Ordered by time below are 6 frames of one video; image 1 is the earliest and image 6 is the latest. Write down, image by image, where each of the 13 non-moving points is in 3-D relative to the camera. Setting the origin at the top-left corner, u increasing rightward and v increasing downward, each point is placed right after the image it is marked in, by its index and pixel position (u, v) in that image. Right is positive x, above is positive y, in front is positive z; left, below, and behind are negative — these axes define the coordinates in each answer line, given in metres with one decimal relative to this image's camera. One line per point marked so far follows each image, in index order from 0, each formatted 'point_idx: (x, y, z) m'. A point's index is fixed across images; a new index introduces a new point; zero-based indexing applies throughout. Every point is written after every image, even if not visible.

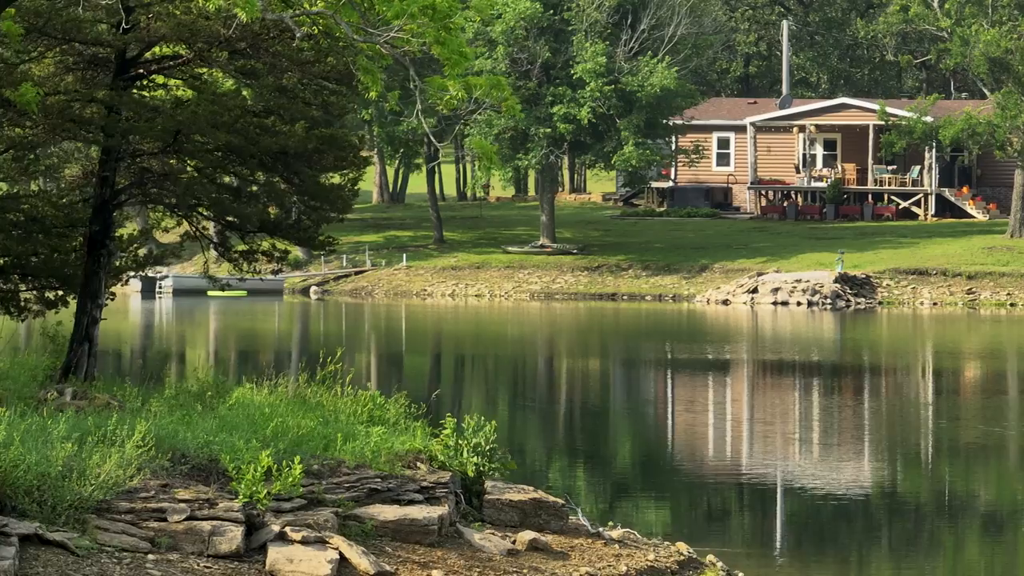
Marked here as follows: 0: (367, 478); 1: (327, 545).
0: (-1.2, -1.5, +12.9) m
1: (-1.3, -1.8, +11.4) m
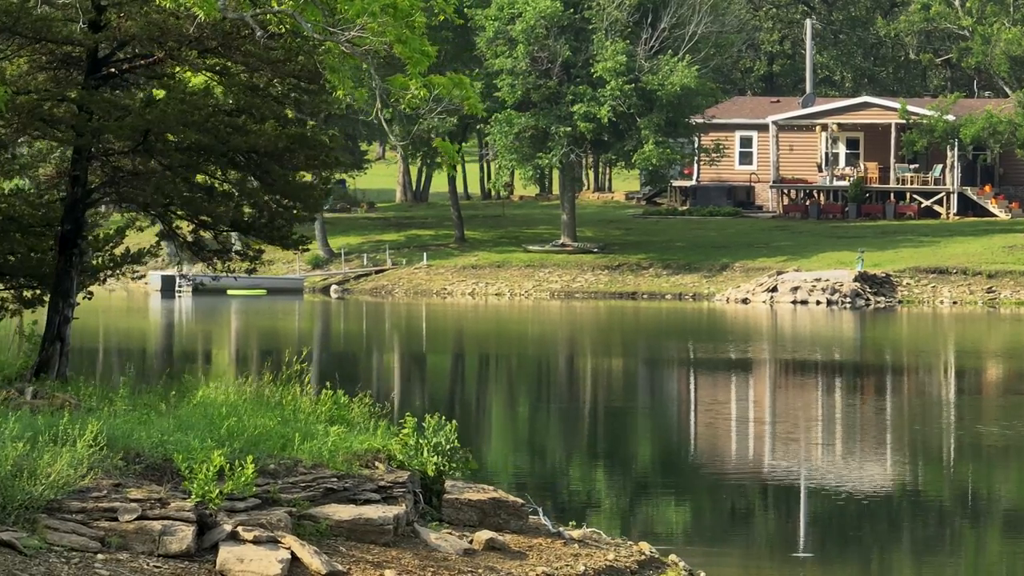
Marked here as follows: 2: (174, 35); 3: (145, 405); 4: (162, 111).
0: (-1.5, -1.5, +12.9) m
1: (-1.6, -1.8, +11.4) m
2: (-4.1, +3.0, +19.1) m
3: (-3.4, -1.1, +14.9) m
4: (-4.1, +2.0, +18.3) m
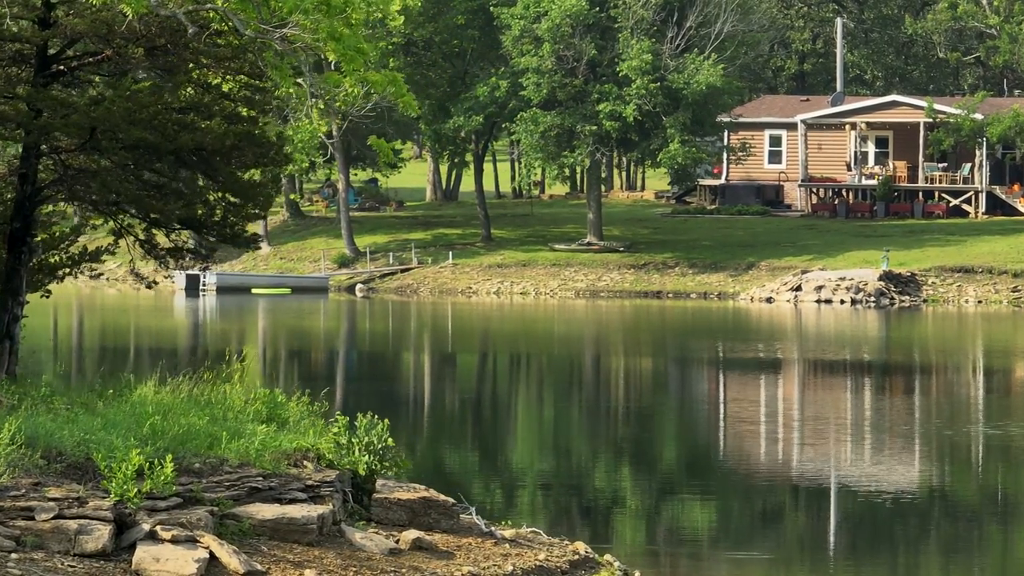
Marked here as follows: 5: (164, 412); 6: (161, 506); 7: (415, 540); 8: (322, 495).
0: (-2.1, -1.5, +12.8) m
1: (-2.2, -1.8, +11.4) m
2: (-4.7, +3.1, +19.1) m
3: (-4.0, -1.1, +14.9) m
4: (-4.7, +2.1, +18.3) m
5: (-3.0, -1.1, +13.9) m
6: (-2.6, -1.6, +11.9) m
7: (-0.8, -2.0, +12.9) m
8: (-1.5, -1.7, +13.0) m
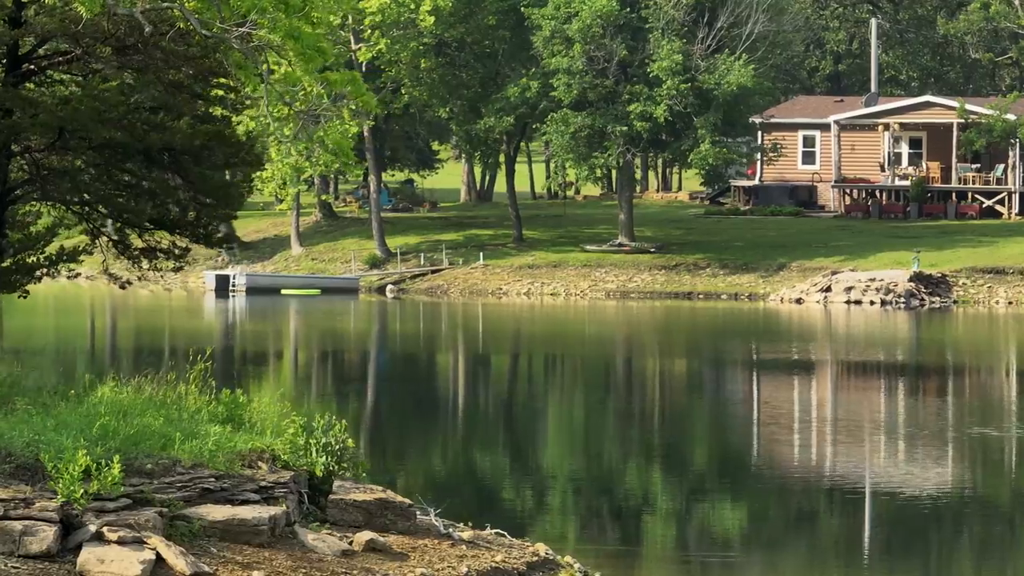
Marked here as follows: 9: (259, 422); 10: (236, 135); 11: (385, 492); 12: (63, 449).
0: (-2.5, -1.5, +12.8) m
1: (-2.6, -1.8, +11.3) m
2: (-5.0, +3.1, +19.0) m
3: (-4.4, -1.1, +14.8) m
4: (-5.0, +2.1, +18.2) m
5: (-3.4, -1.1, +13.8) m
6: (-3.0, -1.6, +11.9) m
7: (-1.2, -2.0, +12.8) m
8: (-1.9, -1.7, +12.9) m
9: (-2.4, -1.3, +14.9) m
10: (-3.4, +1.9, +19.9) m
11: (-1.1, -1.8, +14.2) m
12: (-3.5, -1.3, +12.6) m
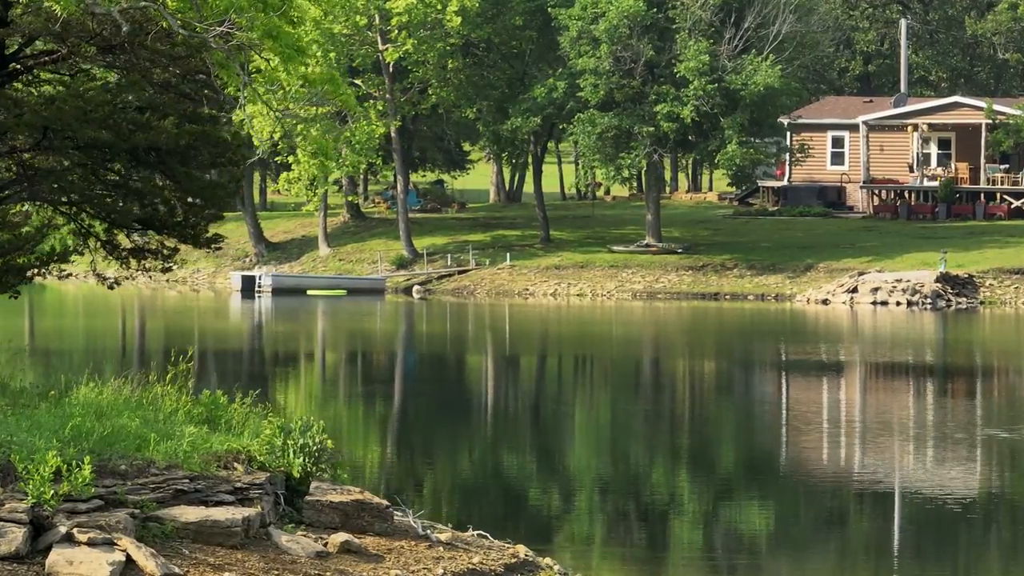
0: (-2.7, -1.5, +12.7) m
1: (-2.8, -1.8, +11.2) m
2: (-5.2, +3.1, +19.0) m
3: (-4.5, -1.1, +14.8) m
4: (-5.1, +2.1, +18.2) m
5: (-3.6, -1.1, +13.8) m
6: (-3.2, -1.6, +11.8) m
7: (-1.3, -2.0, +12.7) m
8: (-2.1, -1.7, +12.9) m
9: (-2.5, -1.3, +14.8) m
10: (-3.6, +1.9, +19.9) m
11: (-1.3, -1.8, +14.2) m
12: (-3.7, -1.3, +12.5) m
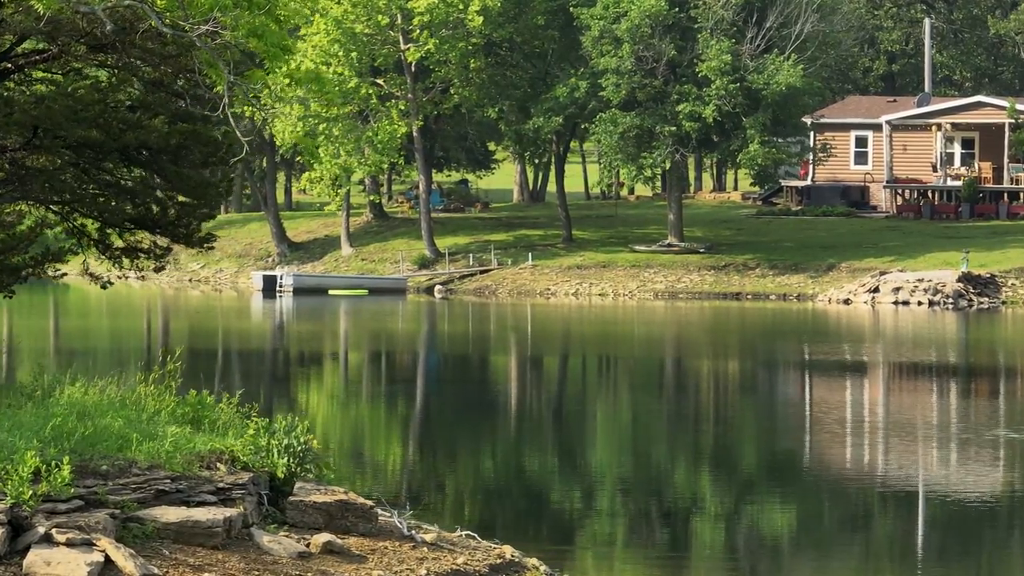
0: (-2.8, -1.5, +12.7) m
1: (-3.0, -1.8, +11.2) m
2: (-5.3, +3.1, +19.0) m
3: (-4.6, -1.1, +14.7) m
4: (-5.2, +2.1, +18.2) m
5: (-3.7, -1.1, +13.7) m
6: (-3.4, -1.6, +11.8) m
7: (-1.5, -2.0, +12.7) m
8: (-2.2, -1.7, +12.8) m
9: (-2.7, -1.3, +14.8) m
10: (-3.6, +1.9, +19.8) m
11: (-1.4, -1.8, +14.1) m
12: (-3.9, -1.3, +12.5) m
